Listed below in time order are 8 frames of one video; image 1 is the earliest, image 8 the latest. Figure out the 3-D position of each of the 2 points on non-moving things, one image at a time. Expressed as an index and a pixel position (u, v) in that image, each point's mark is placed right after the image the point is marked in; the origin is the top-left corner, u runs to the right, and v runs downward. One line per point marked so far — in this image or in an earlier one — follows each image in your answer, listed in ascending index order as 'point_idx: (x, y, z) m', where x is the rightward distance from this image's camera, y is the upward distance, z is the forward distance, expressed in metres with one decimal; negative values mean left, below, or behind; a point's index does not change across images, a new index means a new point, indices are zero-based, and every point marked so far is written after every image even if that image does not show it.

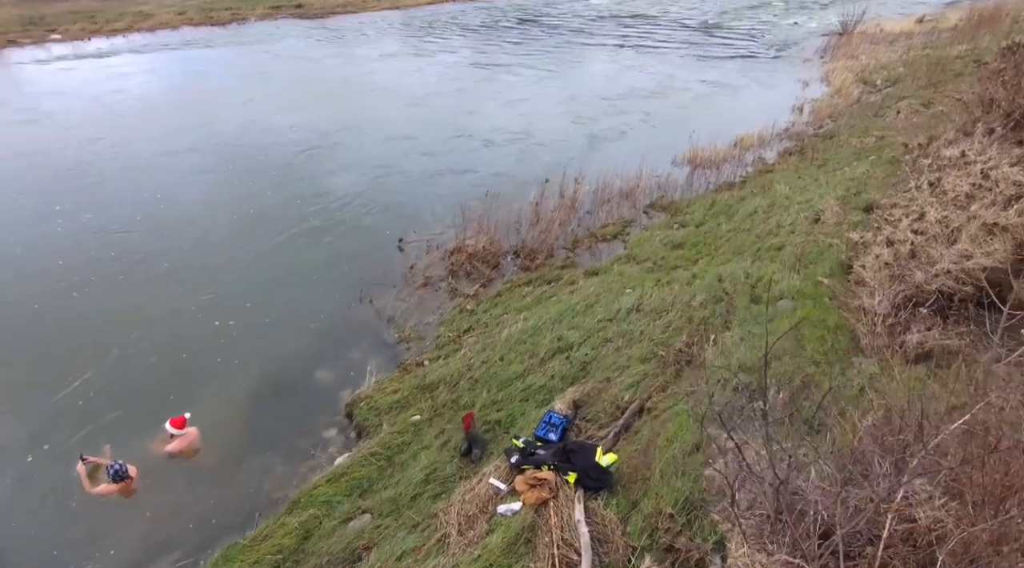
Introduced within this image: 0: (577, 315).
0: (+1.3, -0.7, +16.8) m
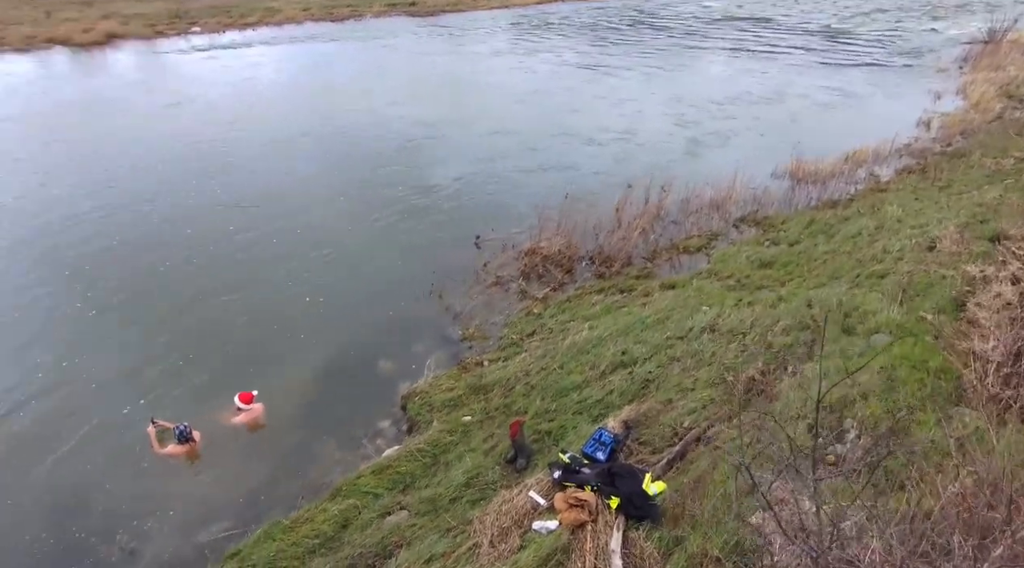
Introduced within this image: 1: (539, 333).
0: (+2.7, -0.9, +15.7) m
1: (+0.5, -1.0, +16.7) m
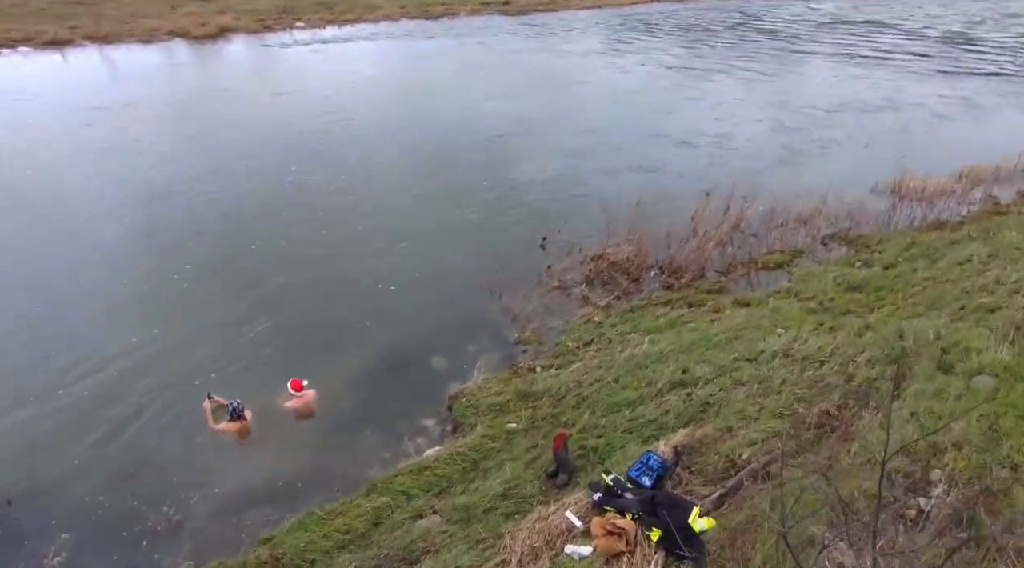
0: (+3.8, -1.2, +14.4) m
1: (+1.7, -1.2, +15.7) m
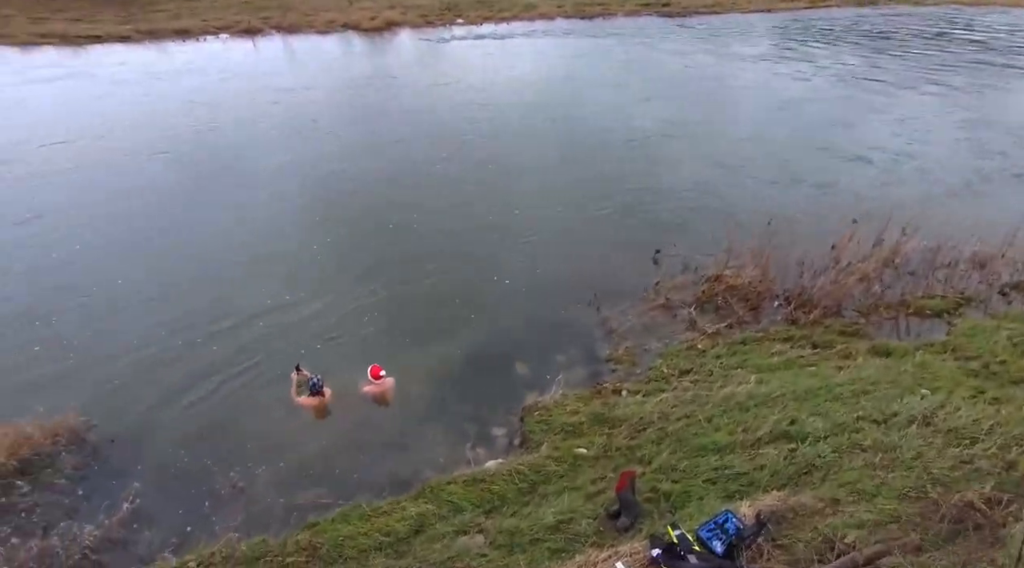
0: (+5.0, -1.8, +11.8) m
1: (+3.3, -1.6, +13.5) m
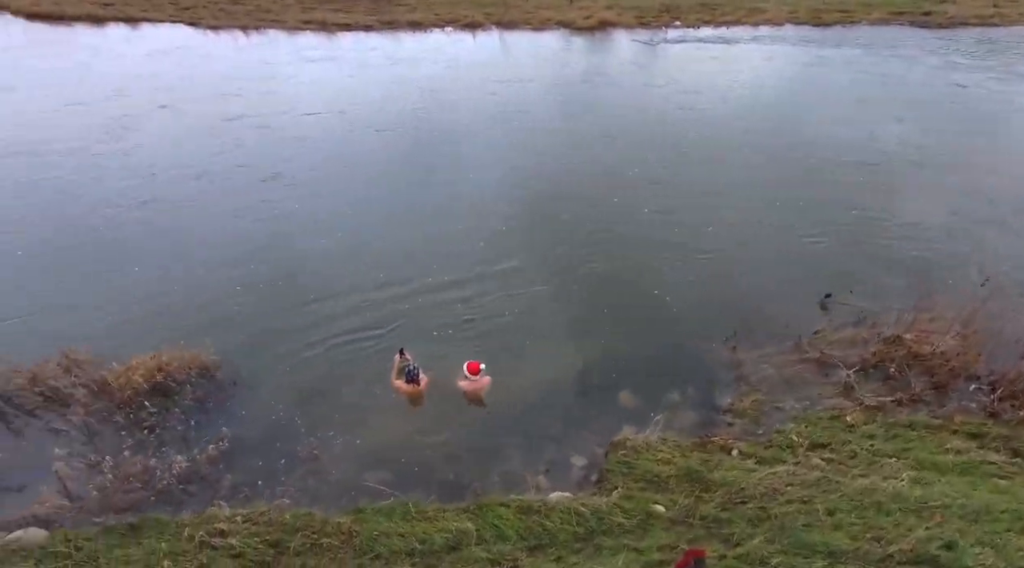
0: (+5.5, -2.7, +8.3) m
1: (+4.4, -2.3, +10.4) m
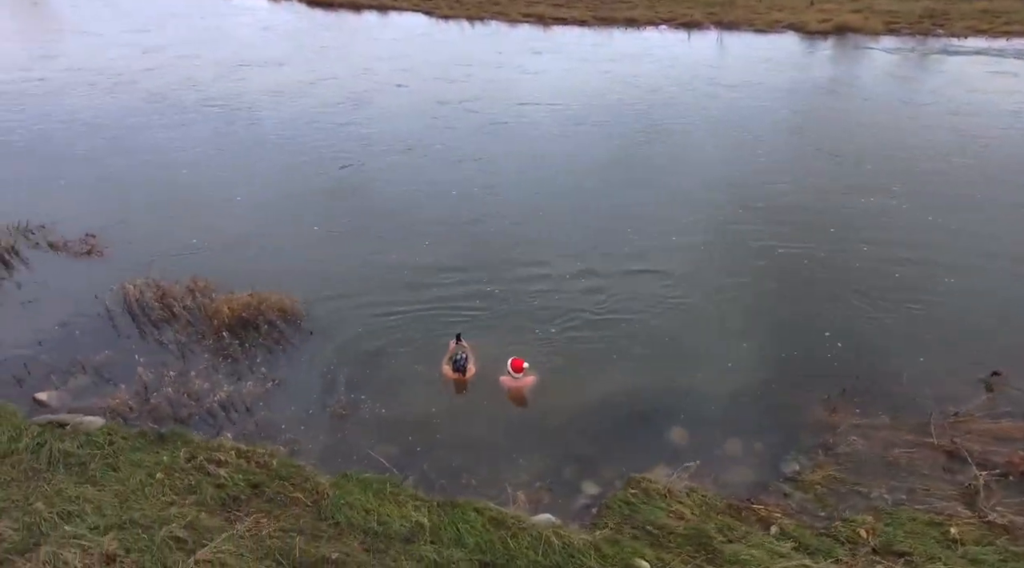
0: (+4.2, -3.6, +5.9) m
1: (+4.0, -3.0, +8.2) m
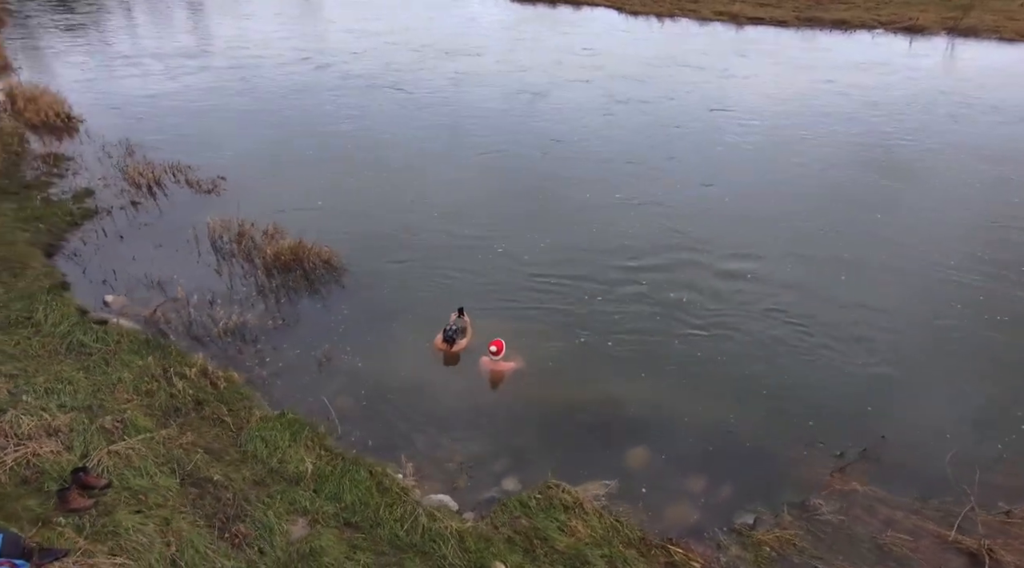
0: (+1.3, -3.5, +4.2) m
1: (+2.0, -3.1, +6.4) m
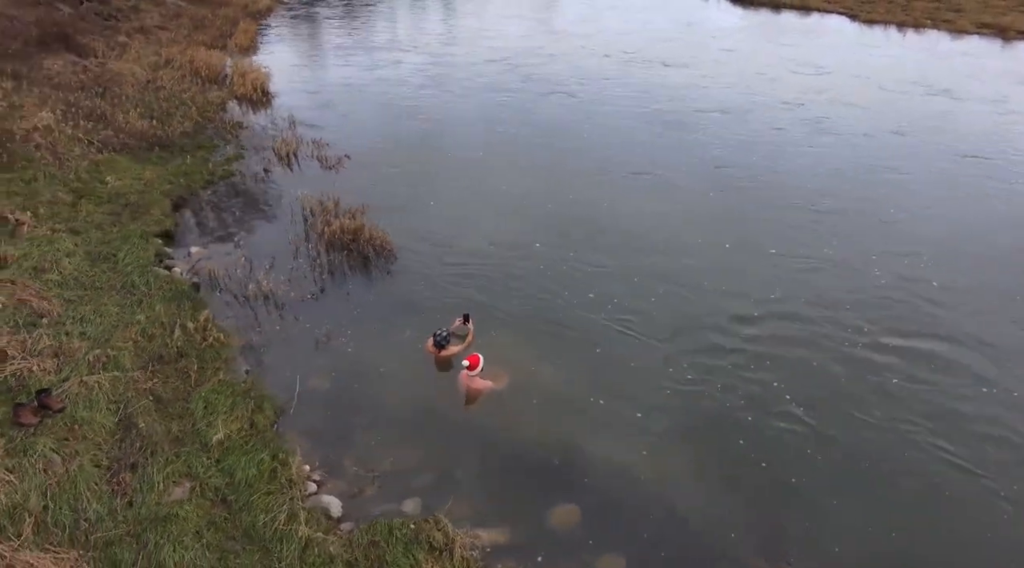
0: (-1.8, -3.4, +3.1) m
1: (-0.3, -3.2, +5.0) m
